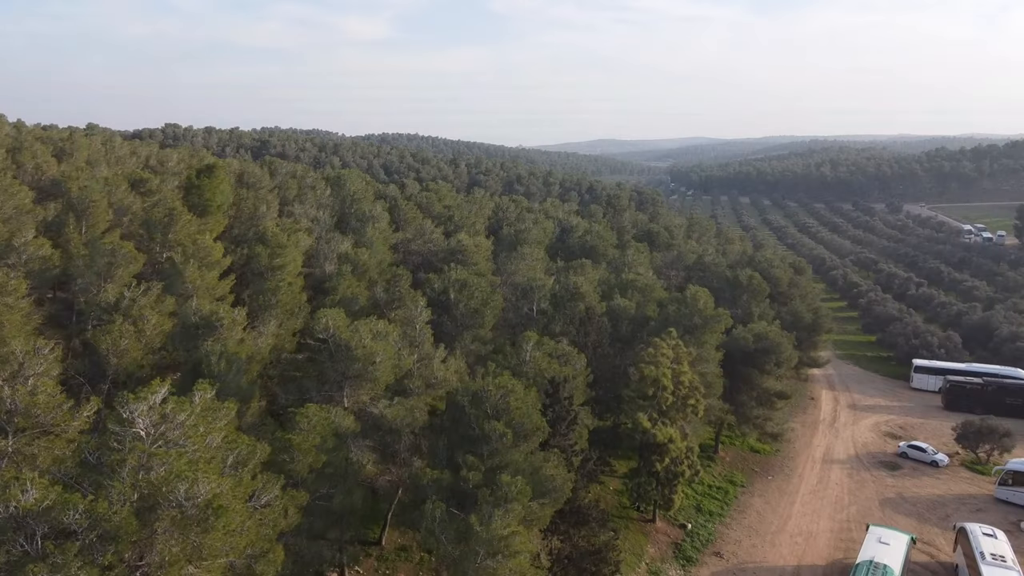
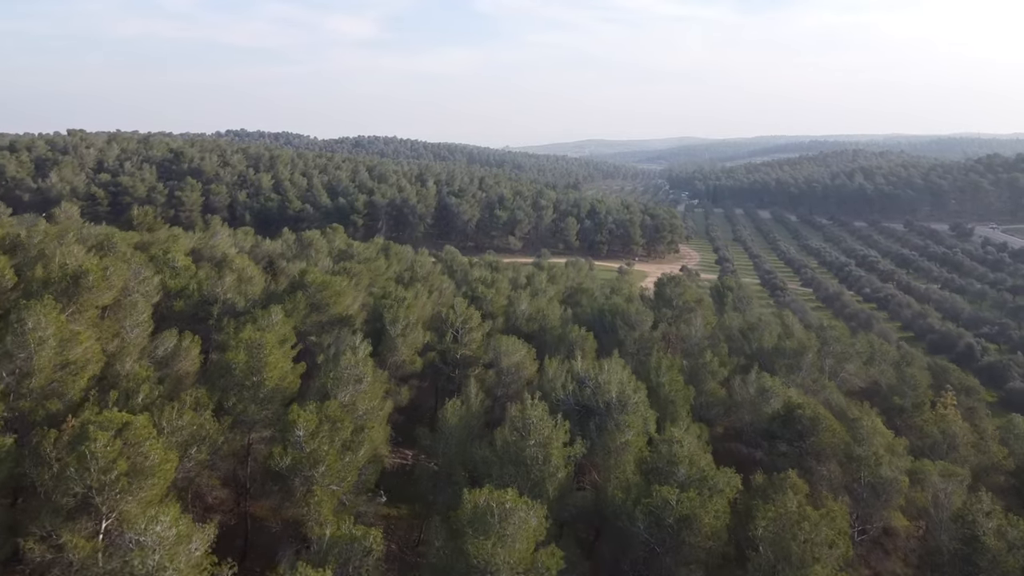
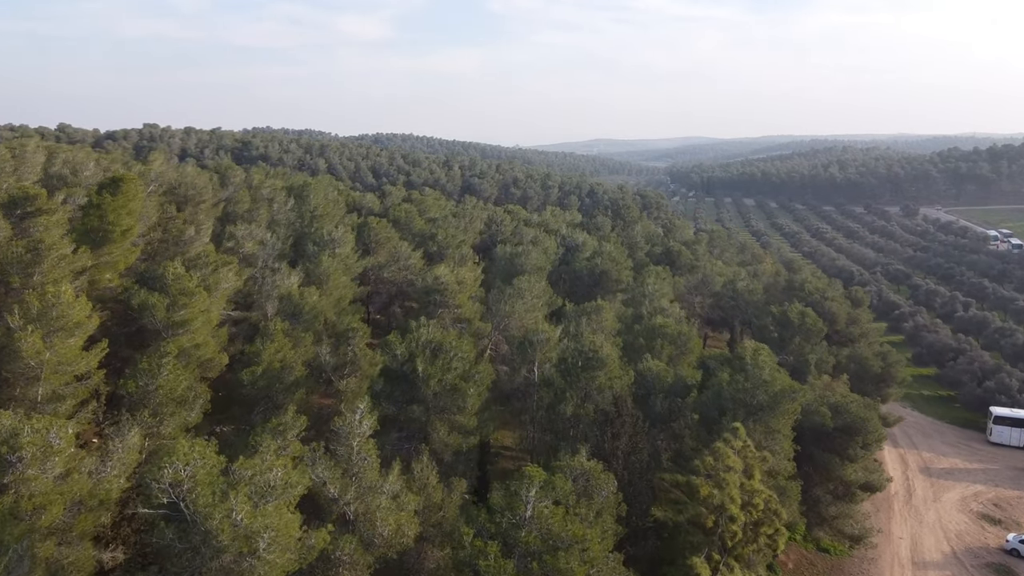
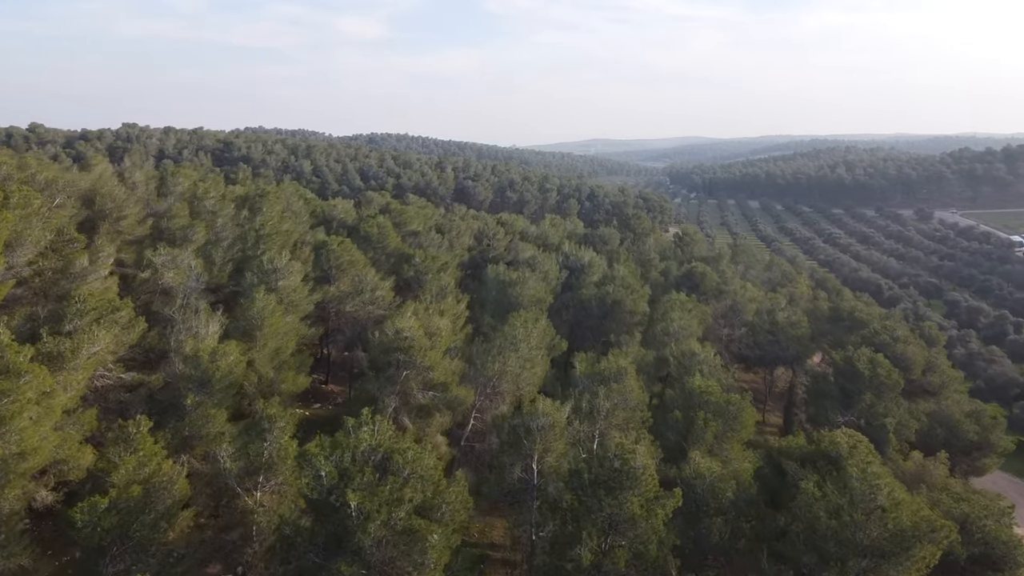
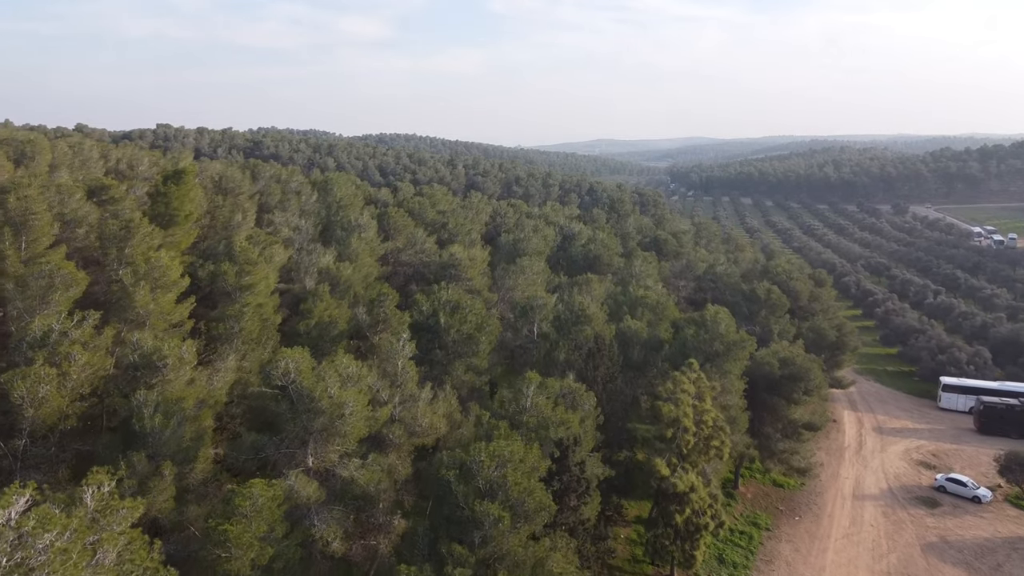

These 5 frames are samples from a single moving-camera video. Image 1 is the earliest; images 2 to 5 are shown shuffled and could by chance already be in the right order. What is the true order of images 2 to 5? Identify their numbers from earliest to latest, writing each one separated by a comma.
5, 3, 4, 2
